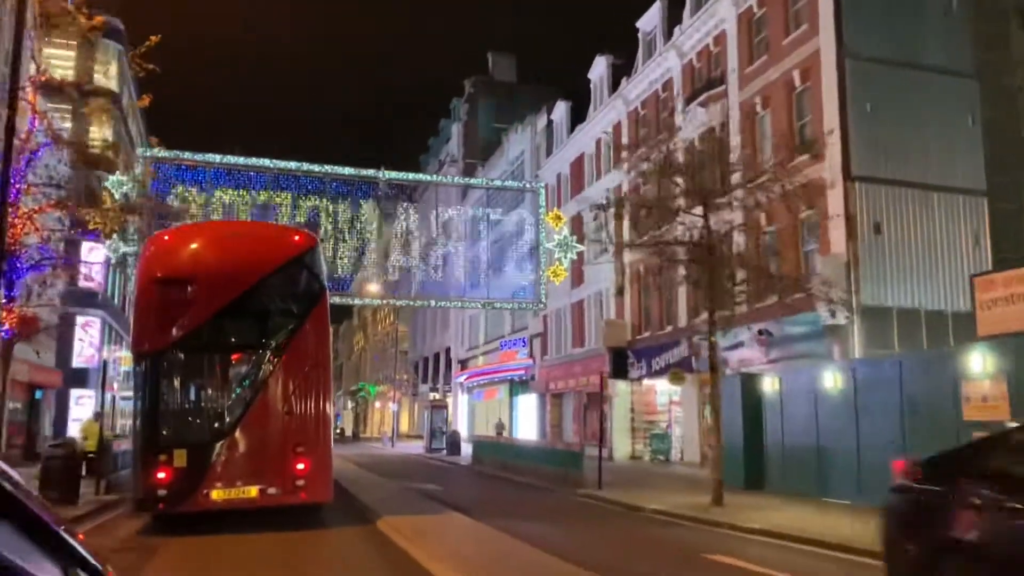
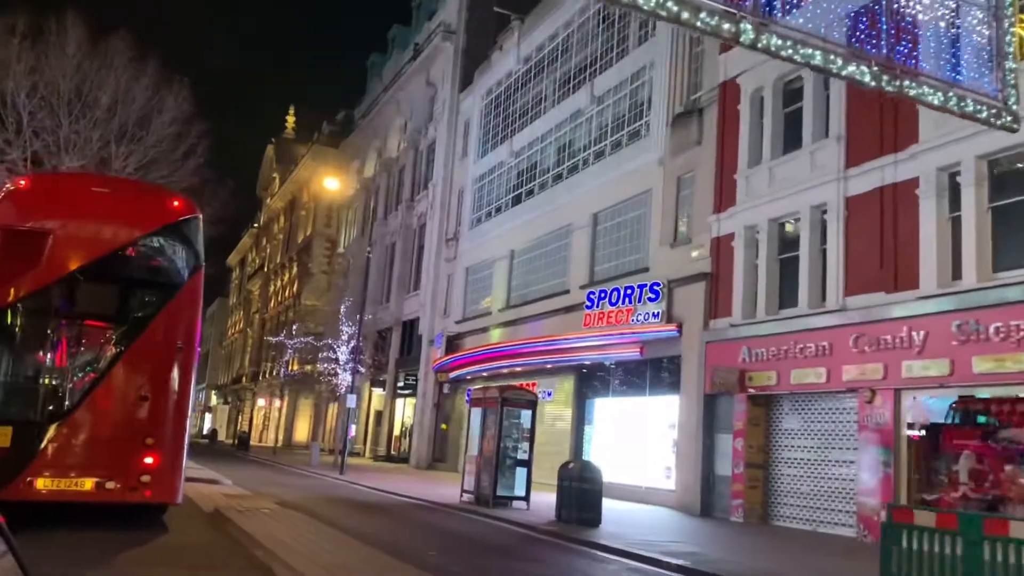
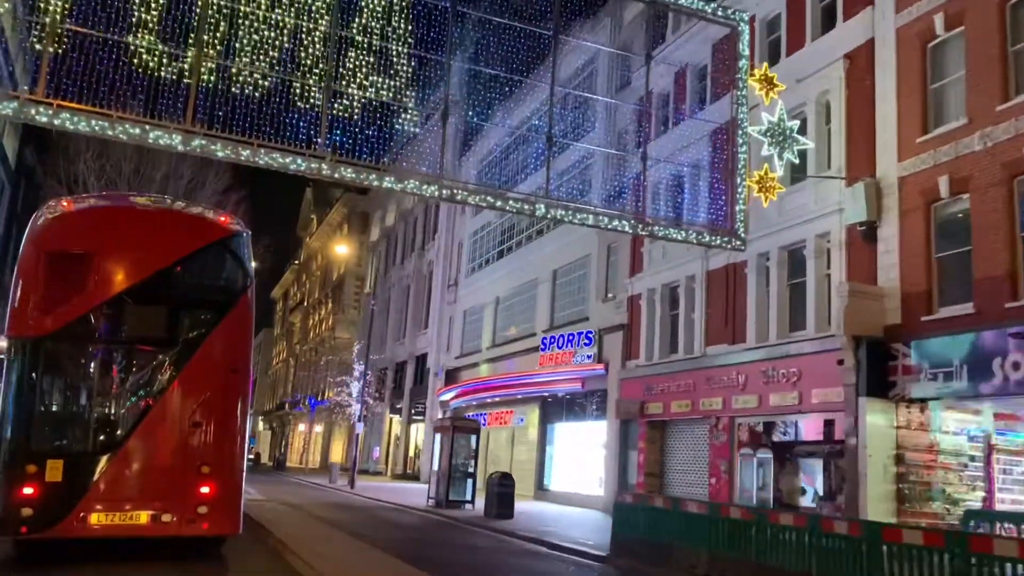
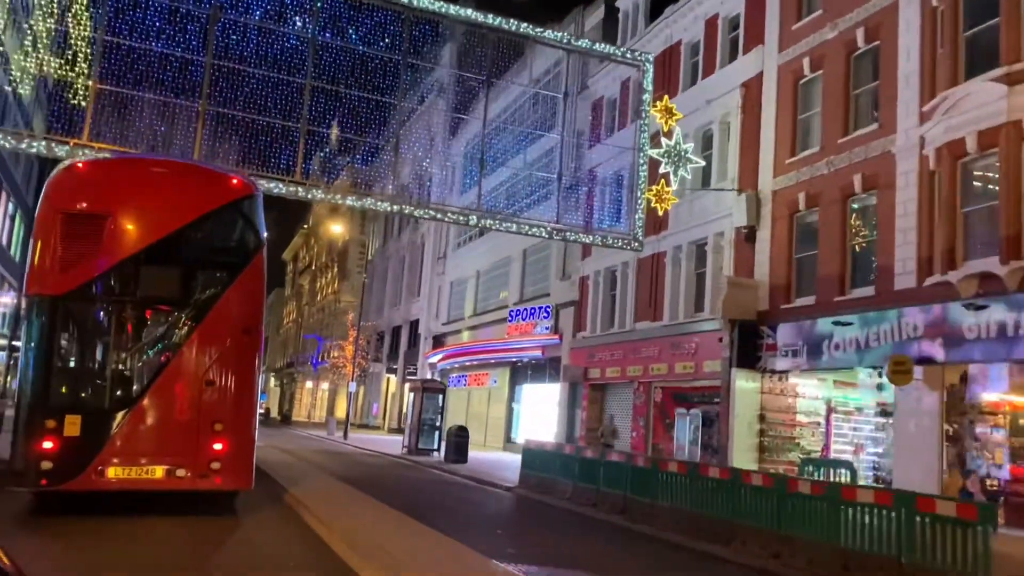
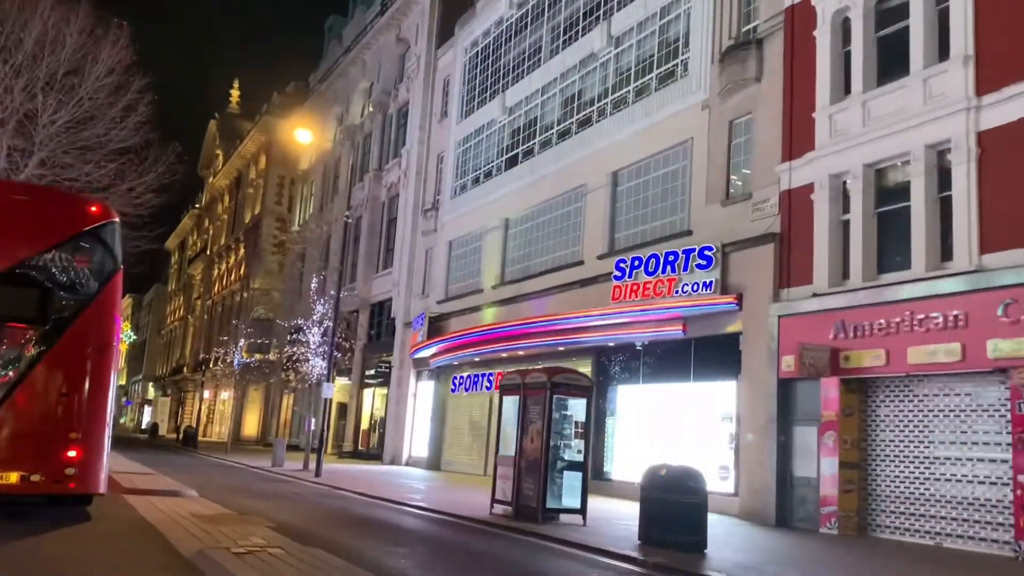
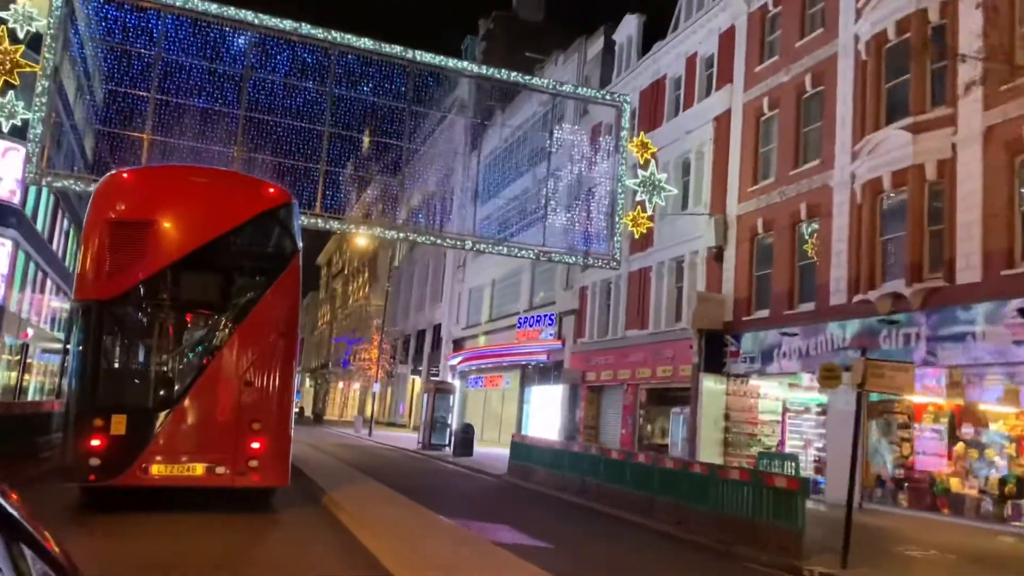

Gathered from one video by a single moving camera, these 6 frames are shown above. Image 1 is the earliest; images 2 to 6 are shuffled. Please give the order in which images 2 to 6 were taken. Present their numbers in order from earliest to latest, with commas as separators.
6, 4, 3, 2, 5
